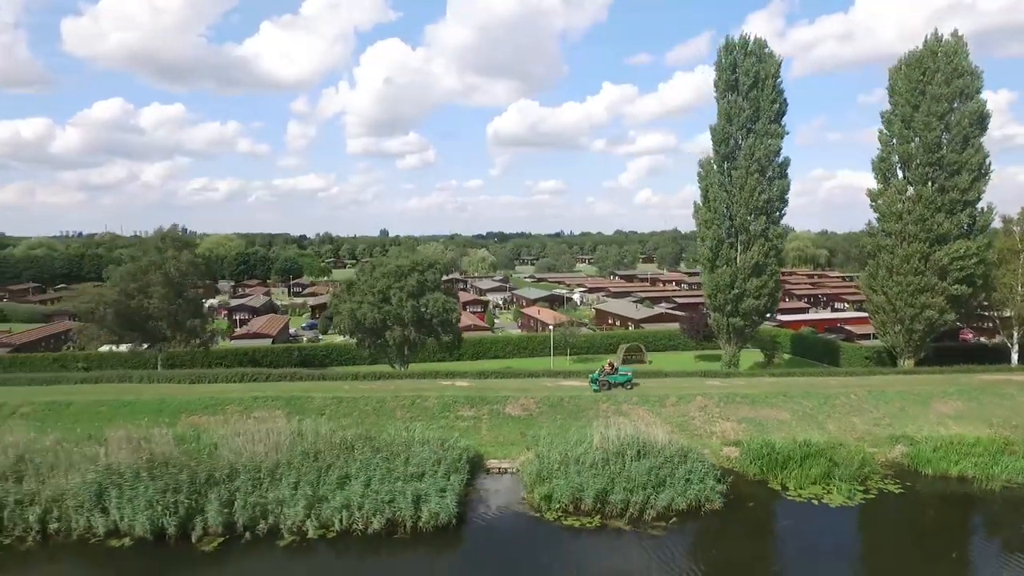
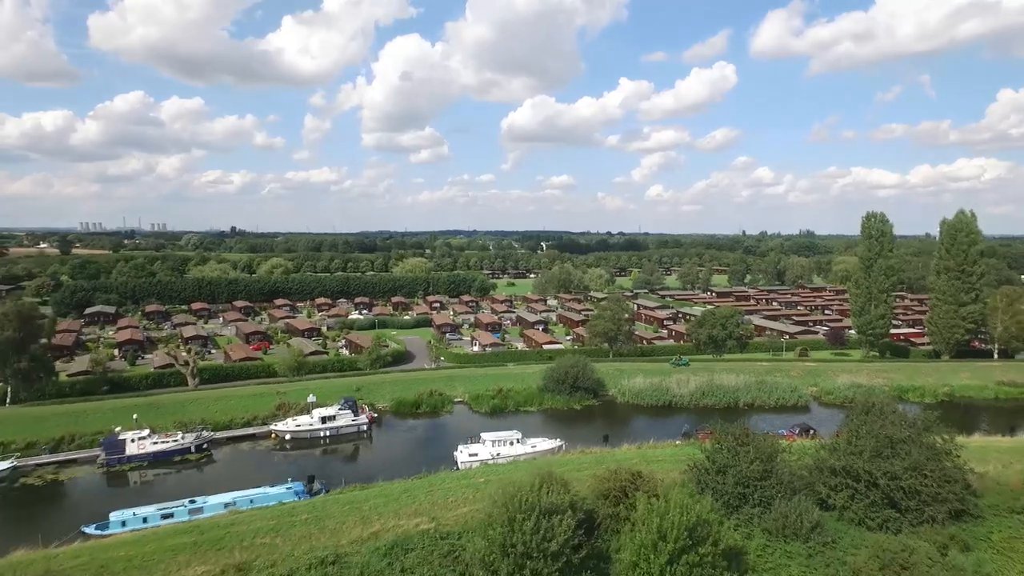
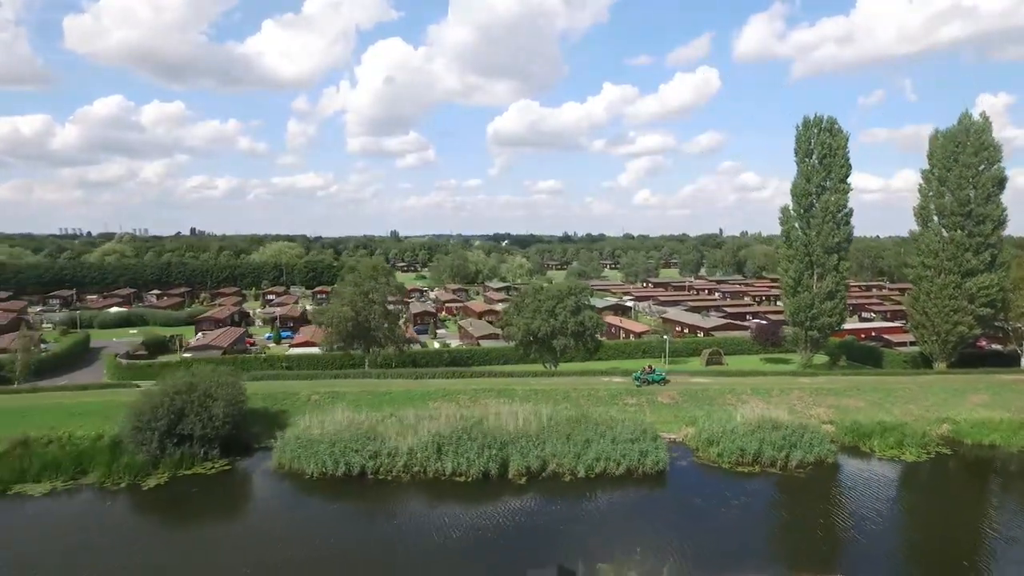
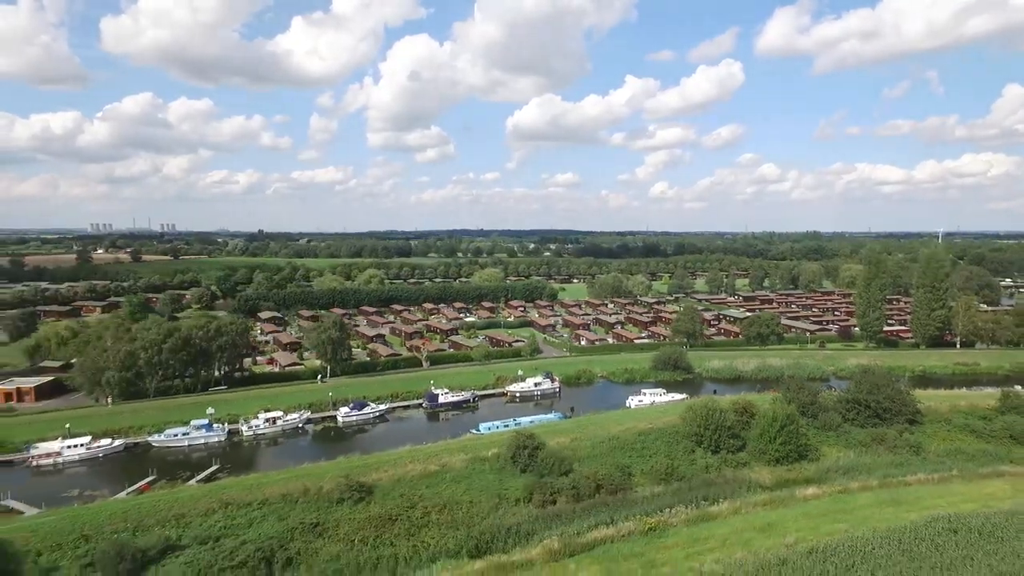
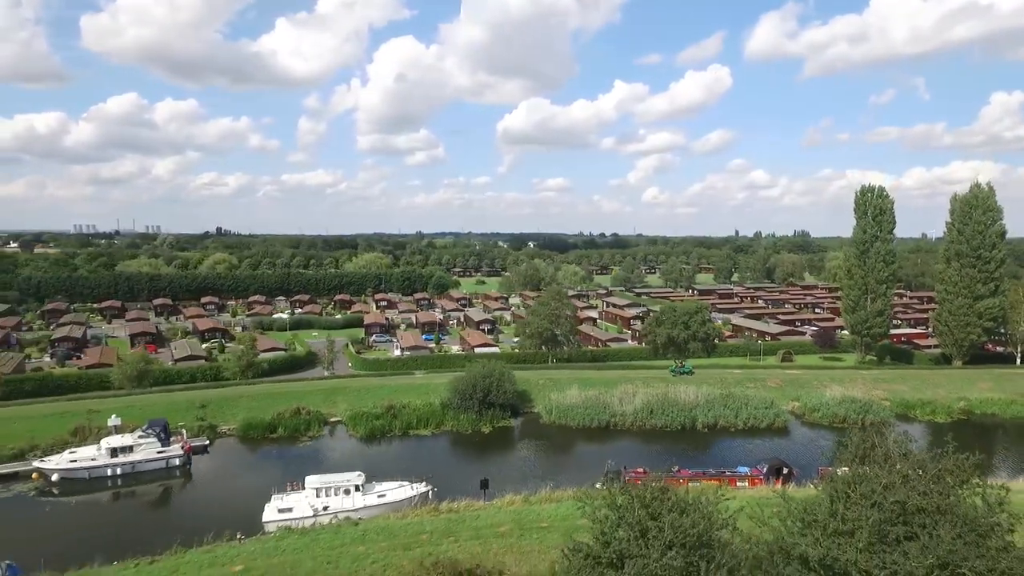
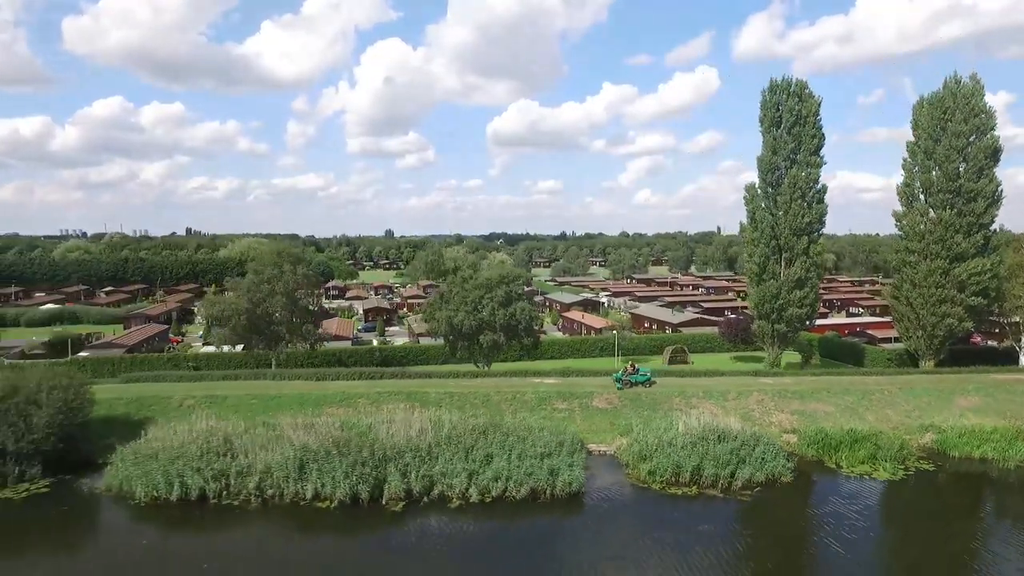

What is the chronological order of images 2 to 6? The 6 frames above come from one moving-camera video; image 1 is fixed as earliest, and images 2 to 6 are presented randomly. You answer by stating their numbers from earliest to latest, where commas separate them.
6, 3, 5, 2, 4
